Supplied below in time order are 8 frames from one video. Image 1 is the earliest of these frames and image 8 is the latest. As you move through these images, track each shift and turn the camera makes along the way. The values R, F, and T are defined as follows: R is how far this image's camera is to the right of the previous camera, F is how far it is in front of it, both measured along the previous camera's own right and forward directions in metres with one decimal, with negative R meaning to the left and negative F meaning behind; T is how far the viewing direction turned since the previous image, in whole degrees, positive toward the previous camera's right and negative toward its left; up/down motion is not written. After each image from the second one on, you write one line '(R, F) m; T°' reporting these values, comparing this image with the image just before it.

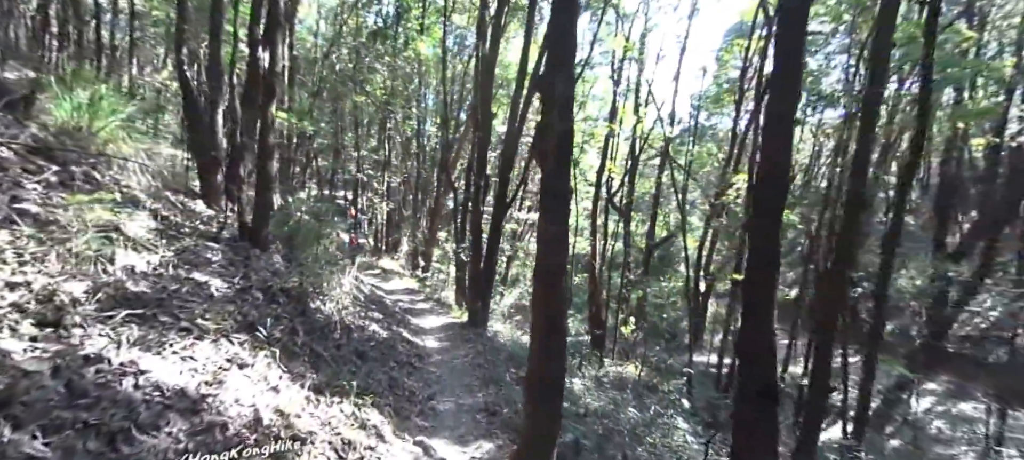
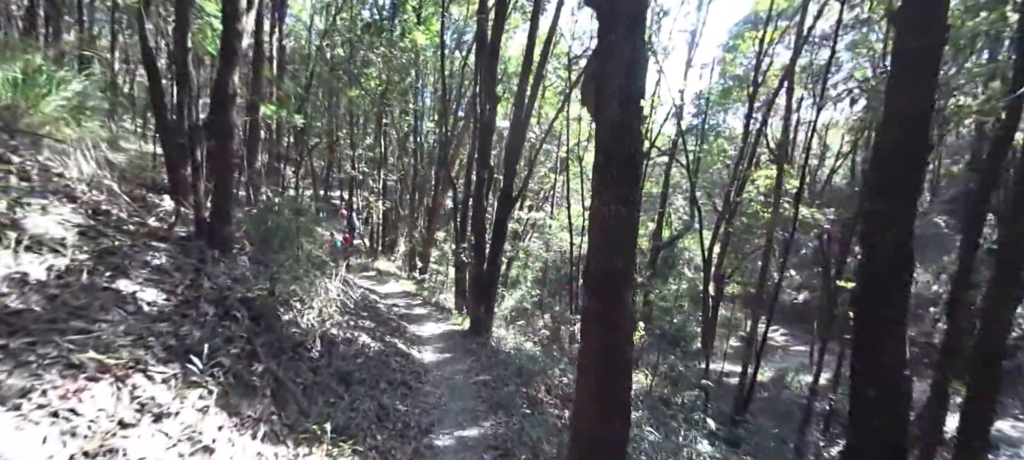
(-0.1, +0.9) m; 0°
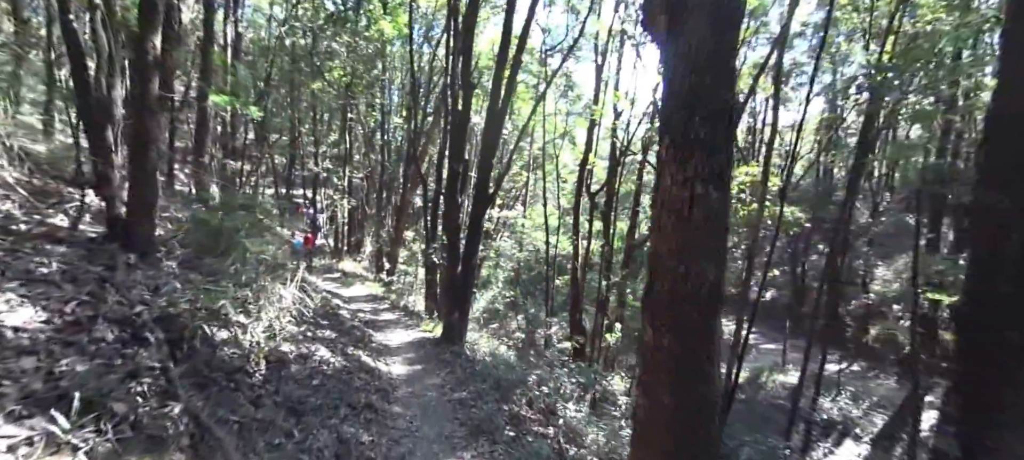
(-0.1, +0.7) m; +3°
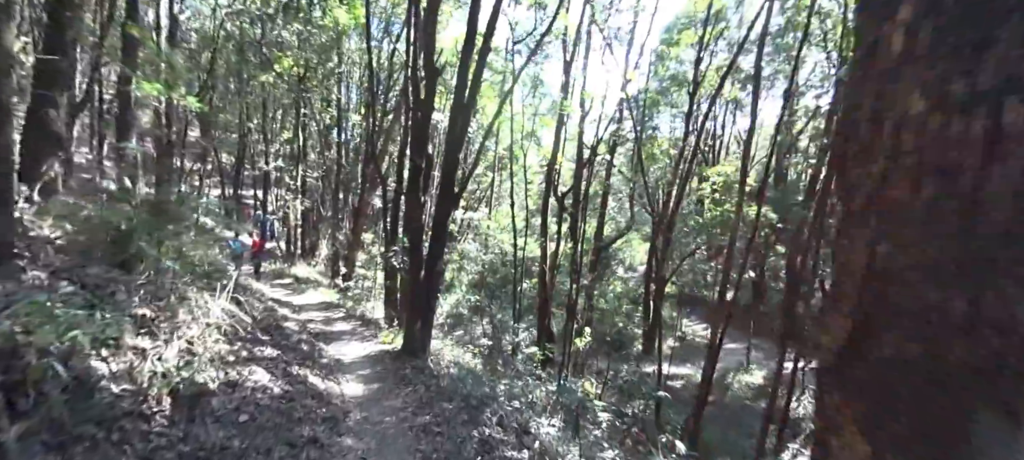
(-0.1, +0.7) m; +4°
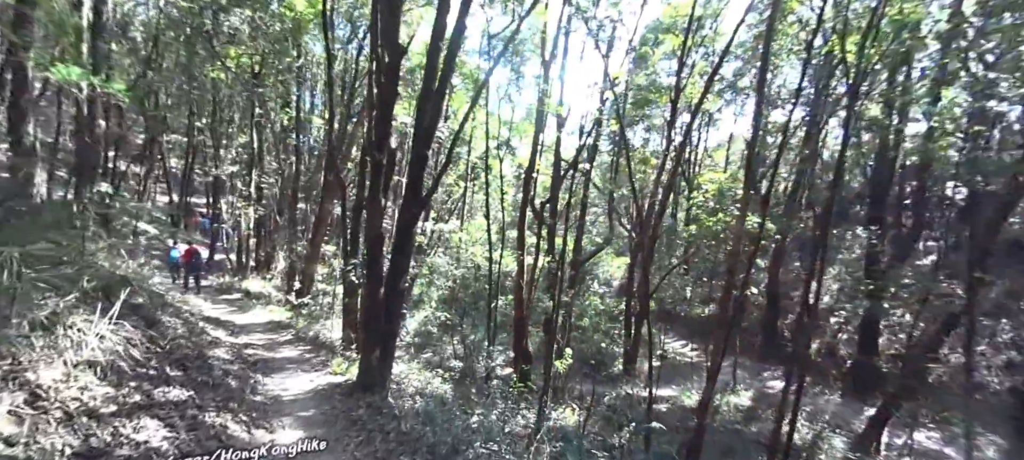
(-0.1, +1.2) m; +3°
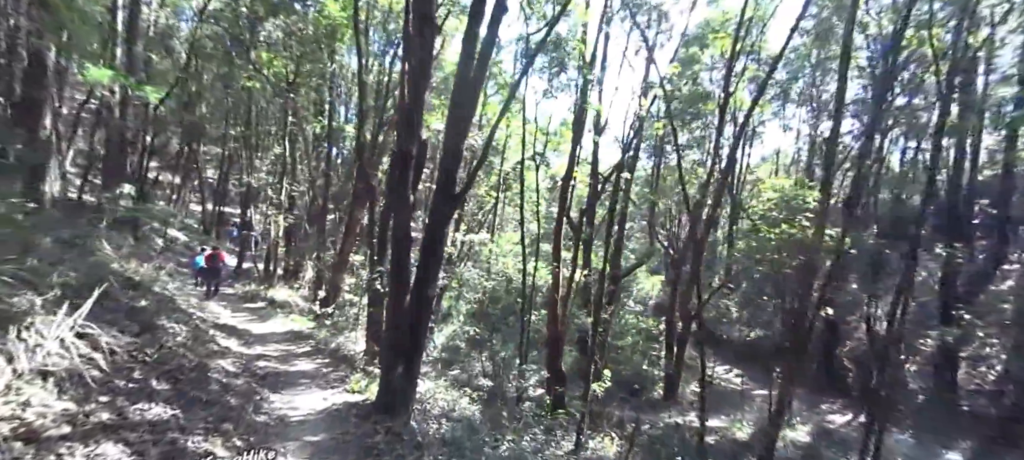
(-0.2, +0.8) m; -3°
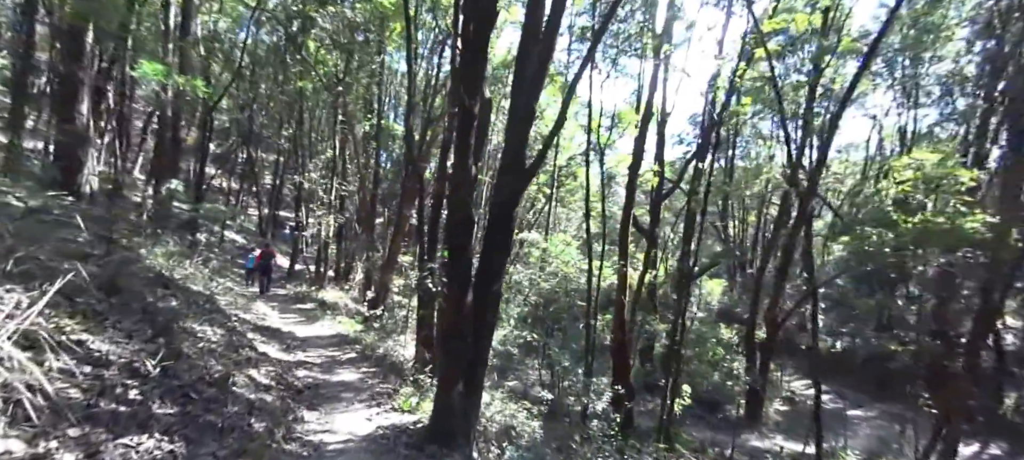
(-0.3, +1.1) m; -5°
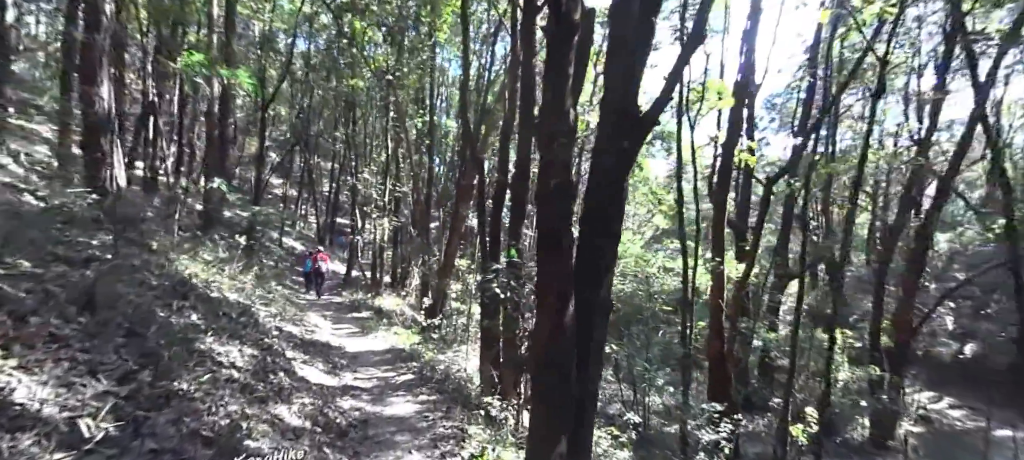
(-0.4, +1.4) m; -6°
